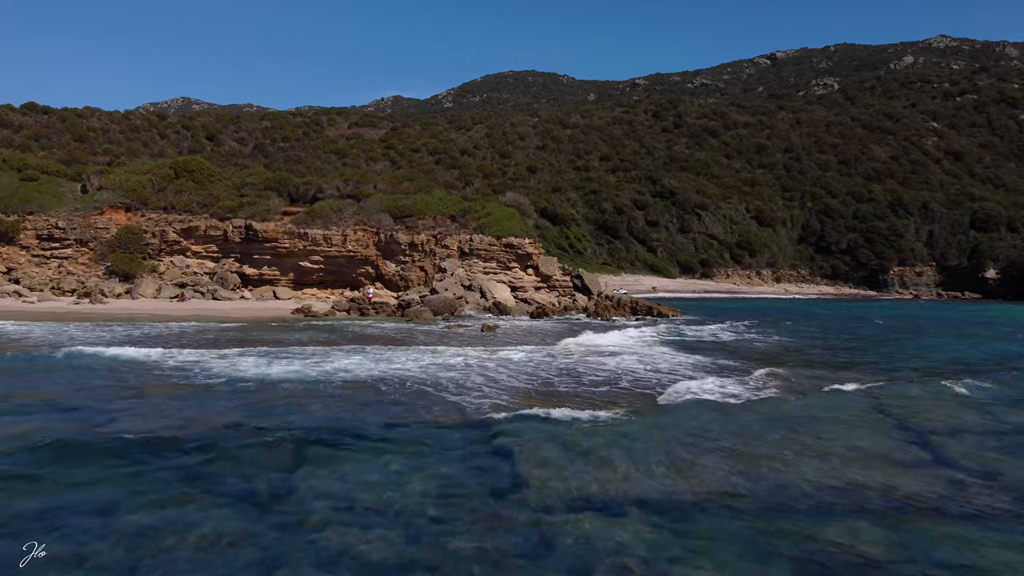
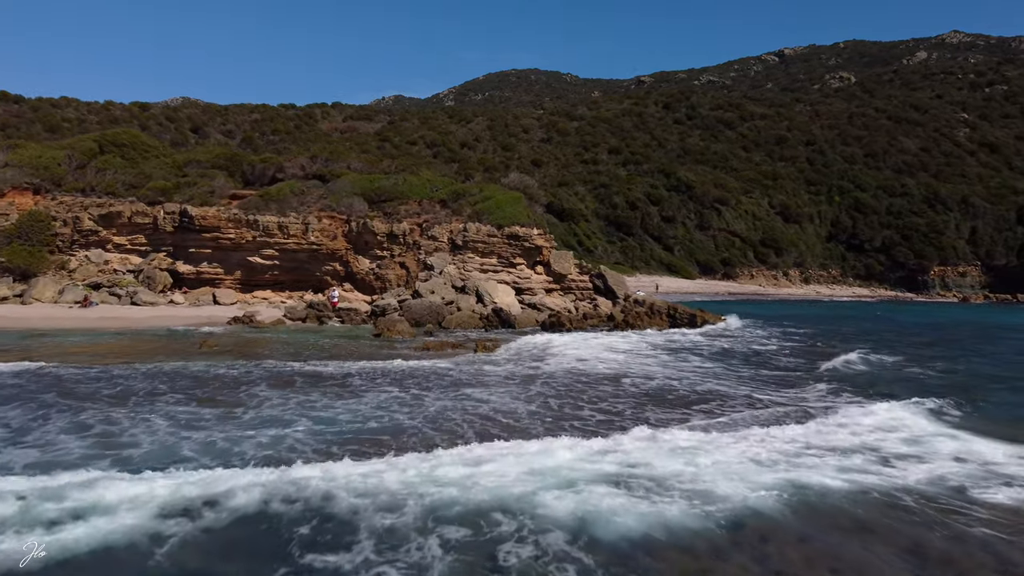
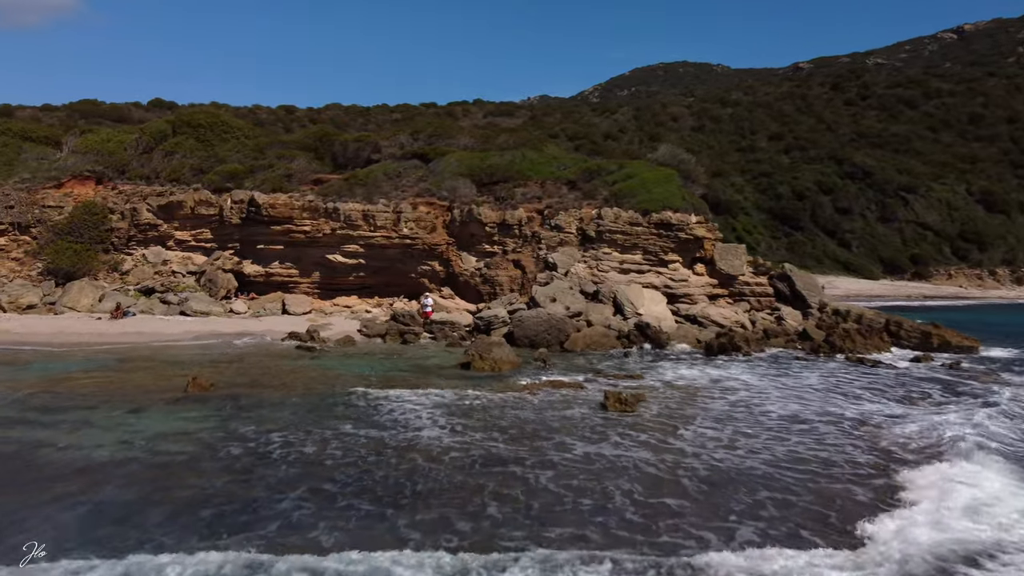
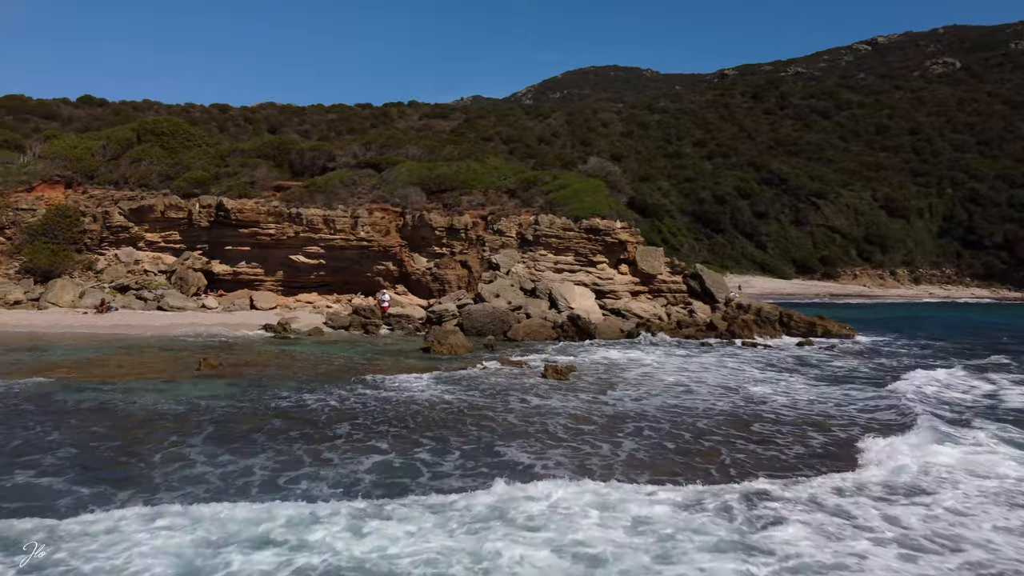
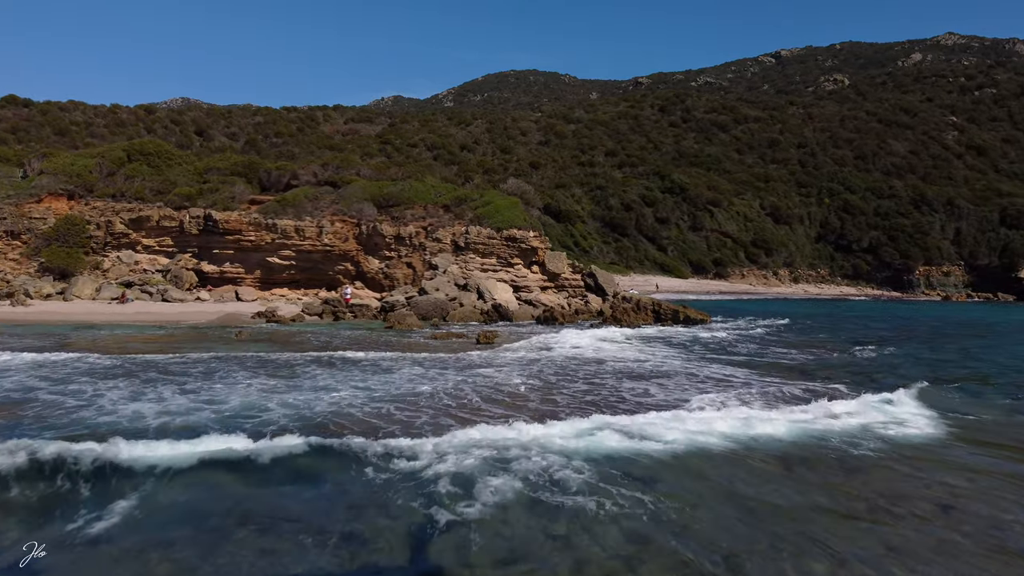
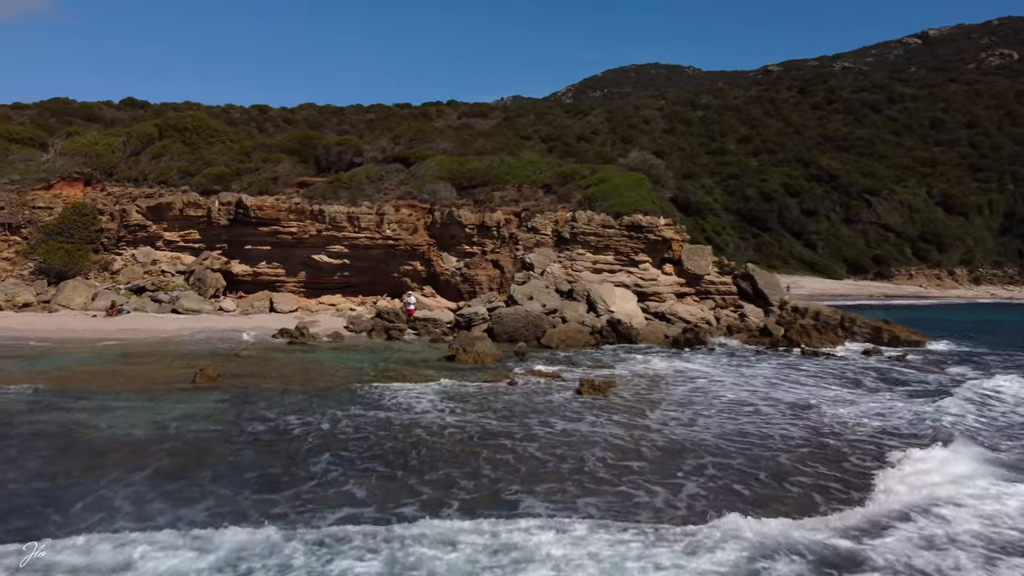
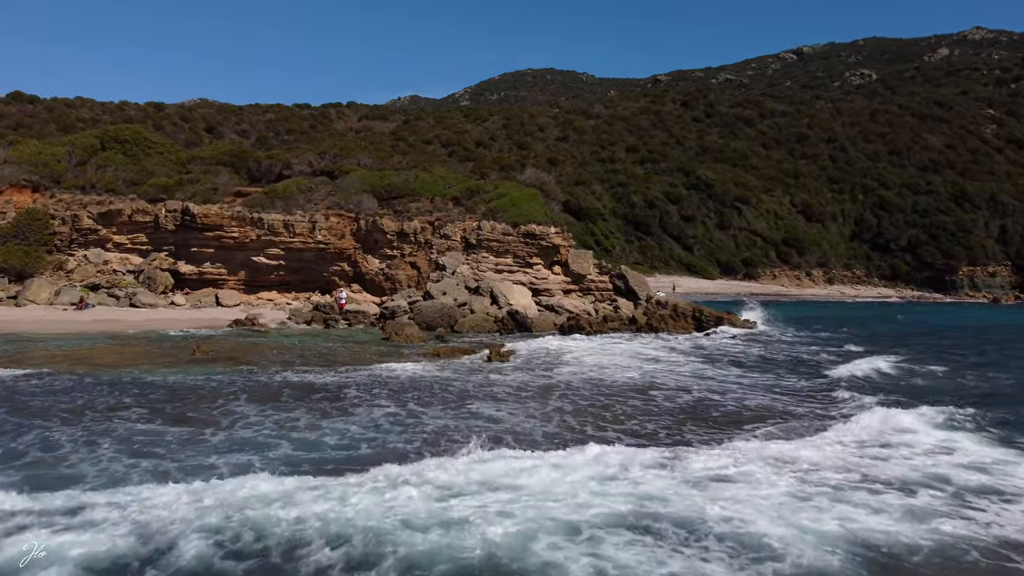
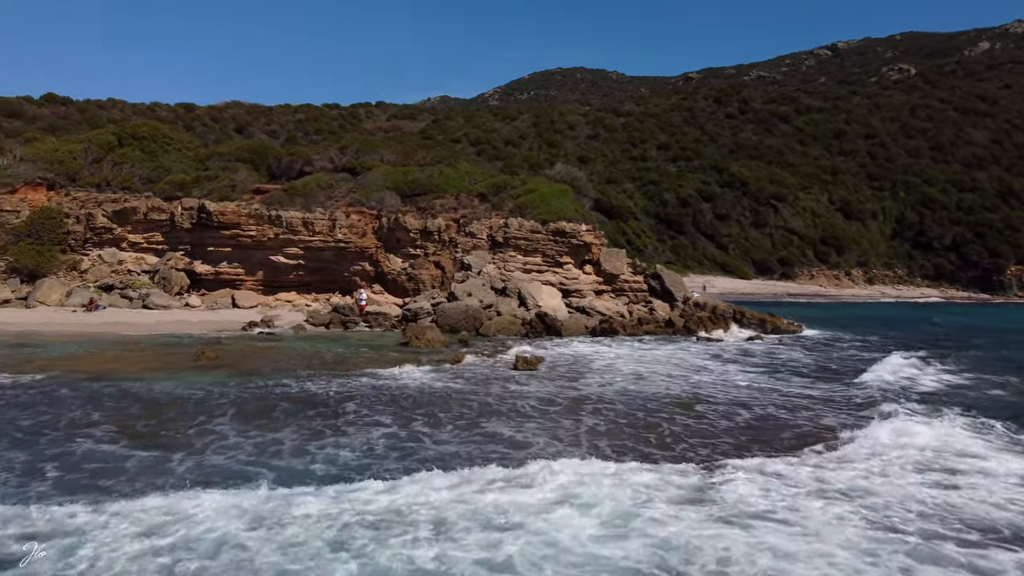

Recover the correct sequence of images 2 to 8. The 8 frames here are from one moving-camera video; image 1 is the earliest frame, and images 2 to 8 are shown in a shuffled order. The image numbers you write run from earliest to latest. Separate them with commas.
5, 2, 7, 8, 4, 6, 3
